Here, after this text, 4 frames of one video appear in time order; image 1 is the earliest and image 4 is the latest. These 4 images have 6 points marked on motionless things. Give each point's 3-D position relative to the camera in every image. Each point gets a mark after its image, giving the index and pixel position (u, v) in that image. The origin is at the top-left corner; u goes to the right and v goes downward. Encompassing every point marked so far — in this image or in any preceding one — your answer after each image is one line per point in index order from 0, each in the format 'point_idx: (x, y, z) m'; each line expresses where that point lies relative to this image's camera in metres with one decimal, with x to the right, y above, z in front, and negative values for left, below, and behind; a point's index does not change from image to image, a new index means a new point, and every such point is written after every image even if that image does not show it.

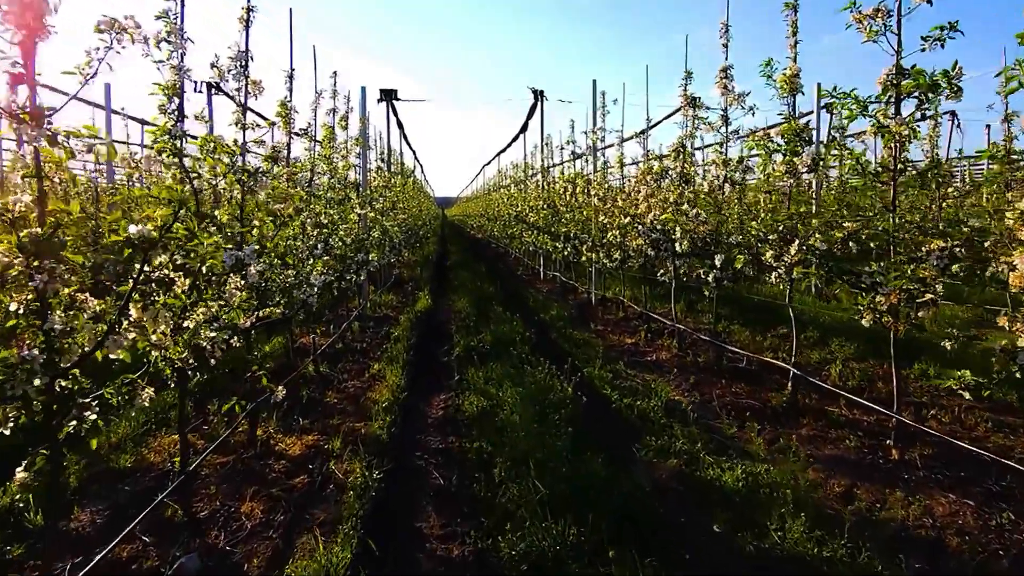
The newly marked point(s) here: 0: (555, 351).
0: (+0.5, -0.8, +8.2) m
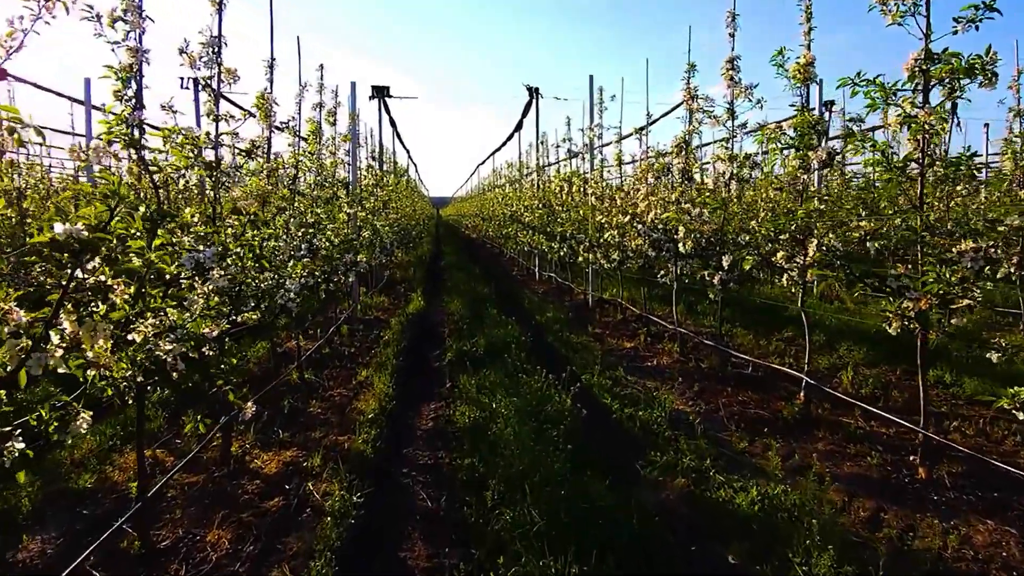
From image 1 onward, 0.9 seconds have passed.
0: (+0.5, -0.8, +7.9) m
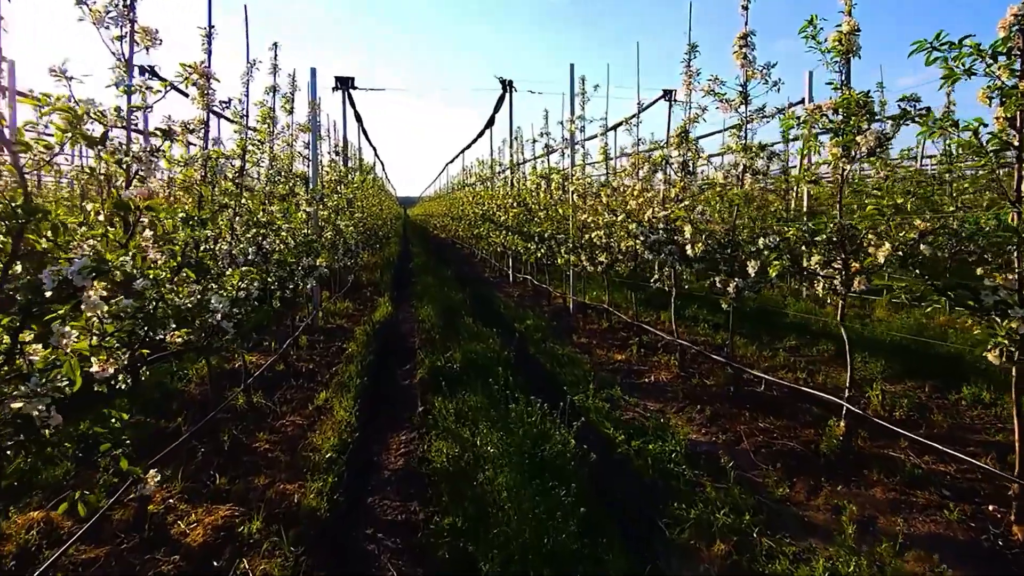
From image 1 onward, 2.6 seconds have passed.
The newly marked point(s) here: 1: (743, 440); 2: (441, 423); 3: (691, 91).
0: (+0.3, -0.9, +7.0) m
1: (+1.7, -1.1, +4.8) m
2: (-0.5, -1.0, +5.2) m
3: (+1.8, +2.0, +6.8) m
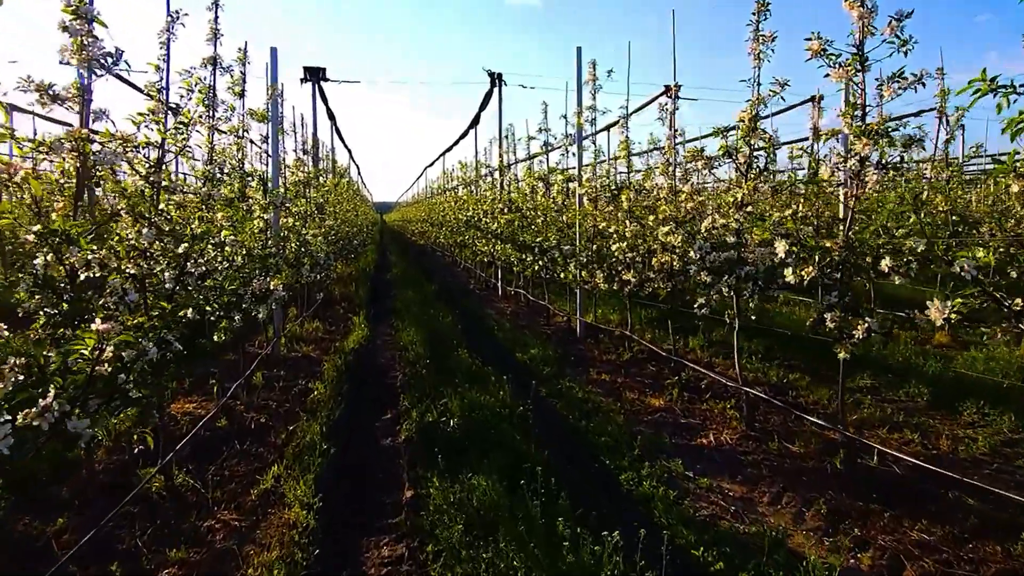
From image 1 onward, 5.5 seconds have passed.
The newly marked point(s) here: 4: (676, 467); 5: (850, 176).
0: (+0.4, -1.1, +5.3) m
1: (+1.9, -1.3, +3.2) m
2: (-0.4, -1.3, +3.5) m
3: (+1.9, +1.7, +5.2) m
4: (+1.1, -1.2, +4.5) m
5: (+2.1, +0.7, +4.2) m
